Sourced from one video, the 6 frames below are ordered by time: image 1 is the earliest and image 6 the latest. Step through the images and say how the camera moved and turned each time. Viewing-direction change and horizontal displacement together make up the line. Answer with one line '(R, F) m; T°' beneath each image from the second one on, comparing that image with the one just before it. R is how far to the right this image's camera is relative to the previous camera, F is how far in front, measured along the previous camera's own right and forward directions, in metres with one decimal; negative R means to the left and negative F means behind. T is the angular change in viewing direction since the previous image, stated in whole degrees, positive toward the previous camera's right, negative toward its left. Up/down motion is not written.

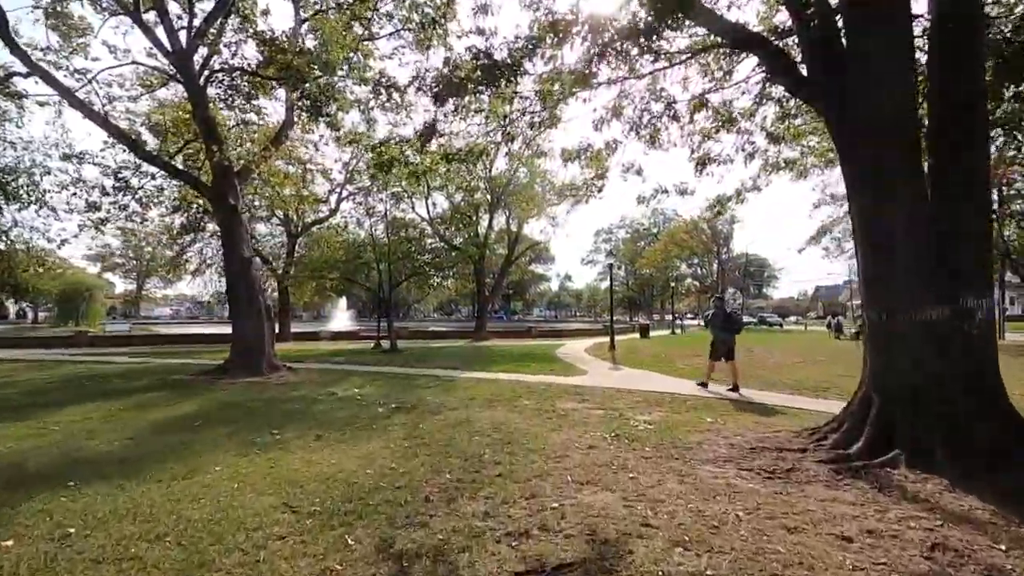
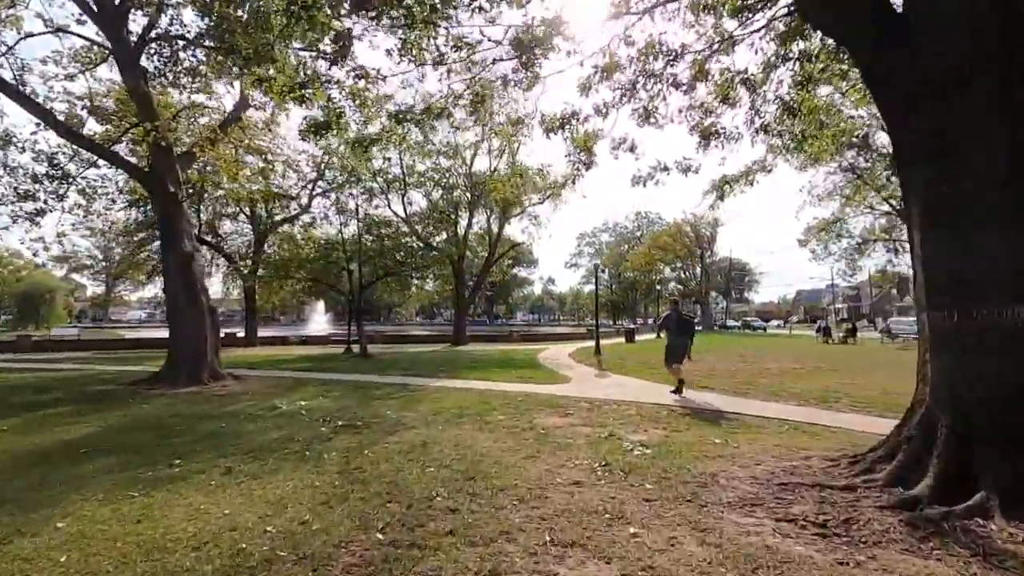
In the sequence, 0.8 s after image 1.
(+0.2, +1.4) m; +2°
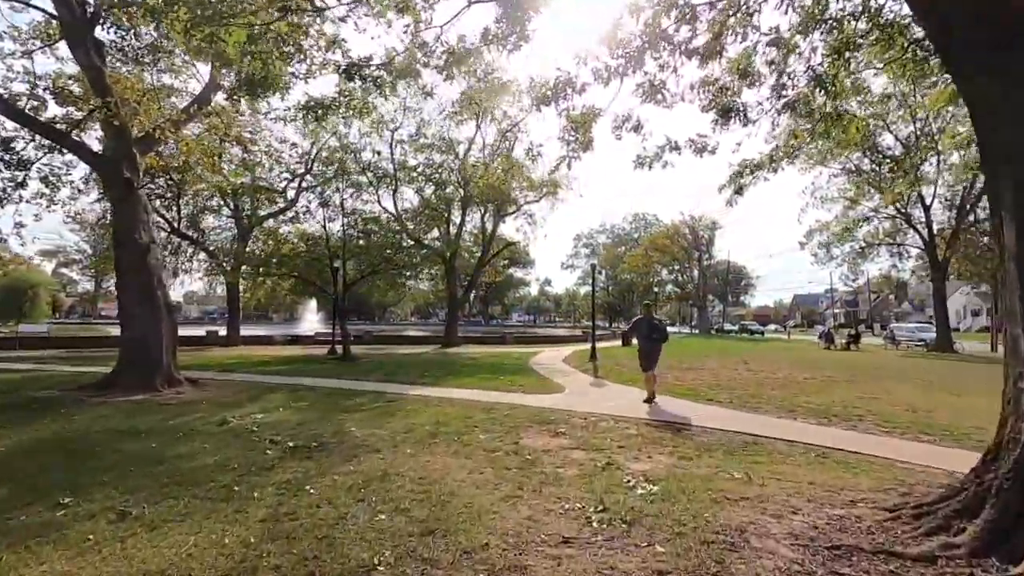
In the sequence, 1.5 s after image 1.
(+0.2, +1.1) m; 0°
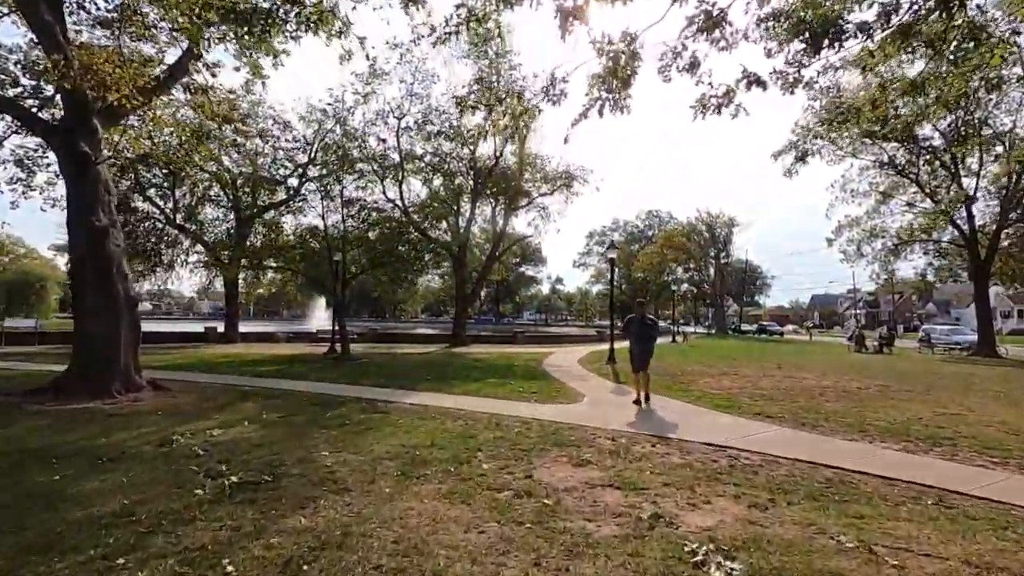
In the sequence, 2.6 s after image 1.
(0.0, +1.7) m; -1°
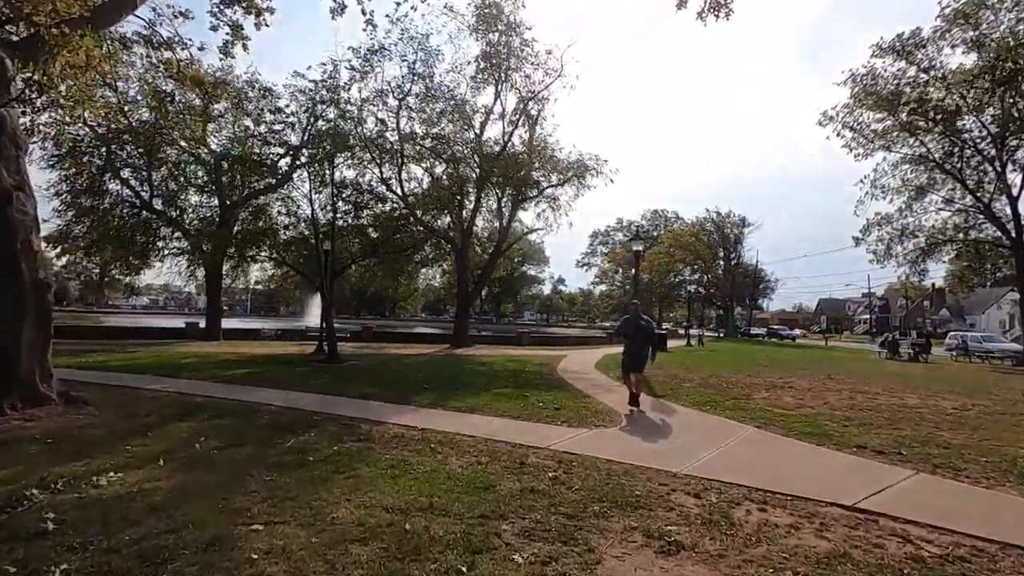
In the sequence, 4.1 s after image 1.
(-0.4, +2.4) m; 0°
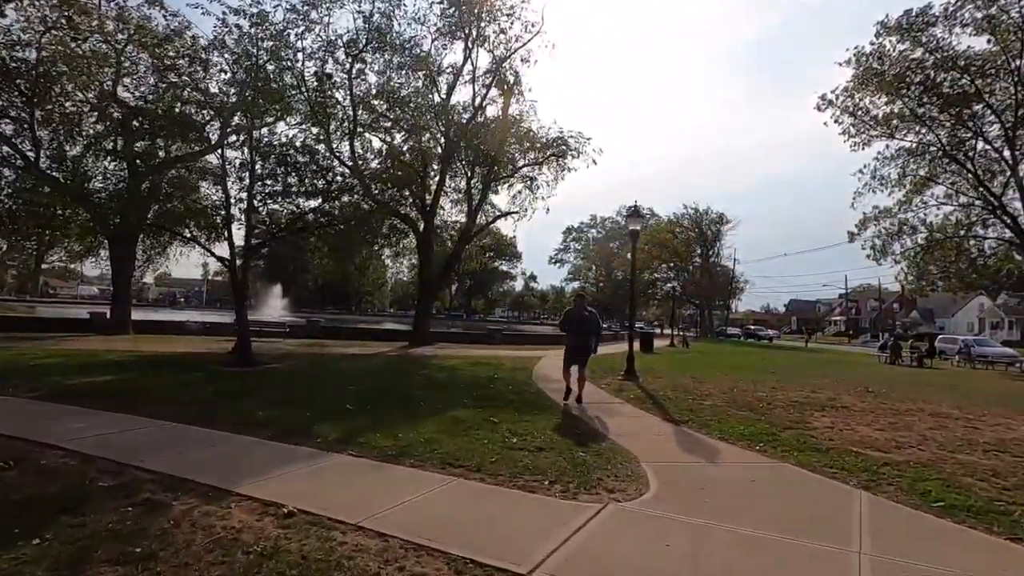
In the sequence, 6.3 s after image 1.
(+0.1, +3.6) m; +3°
